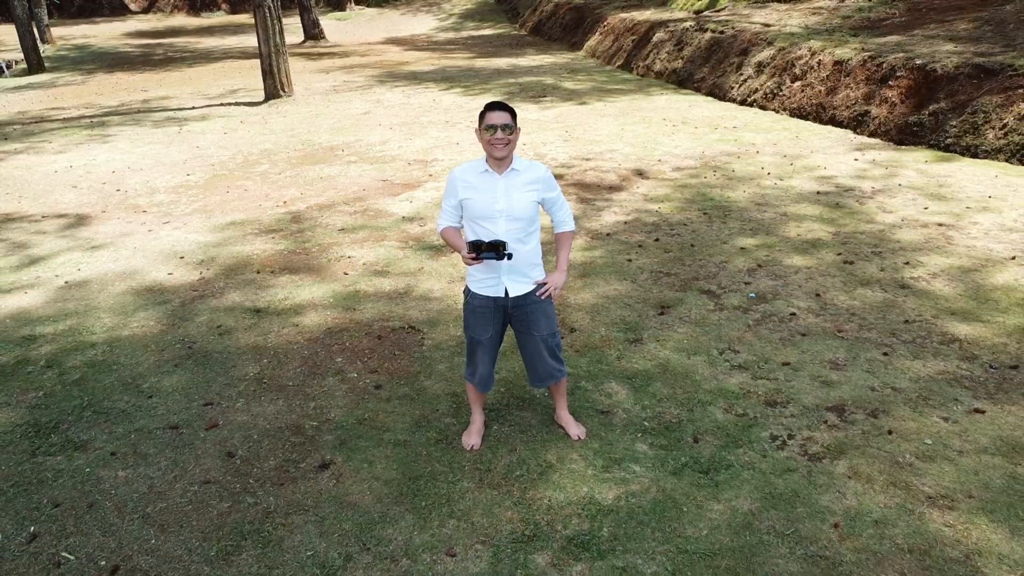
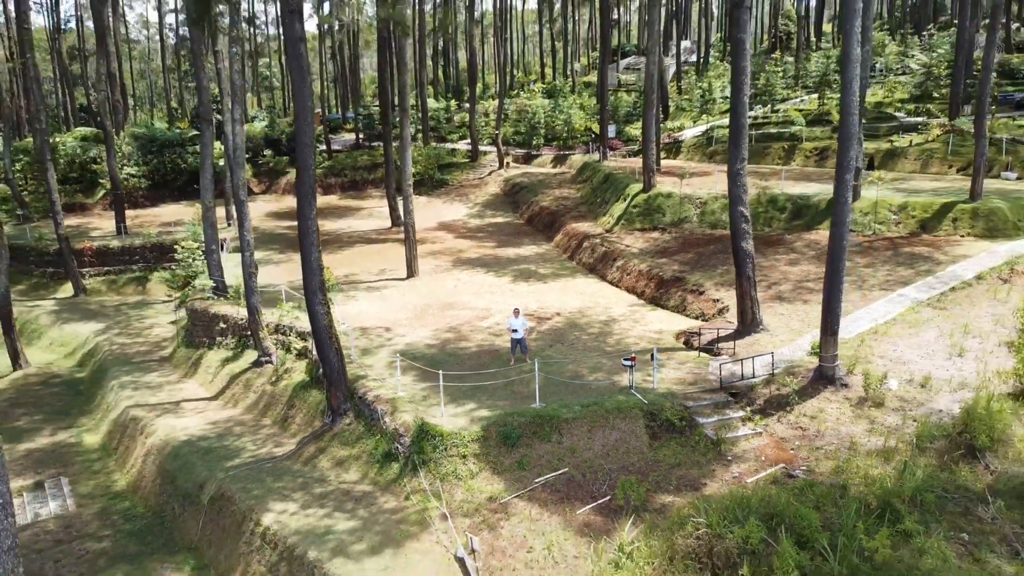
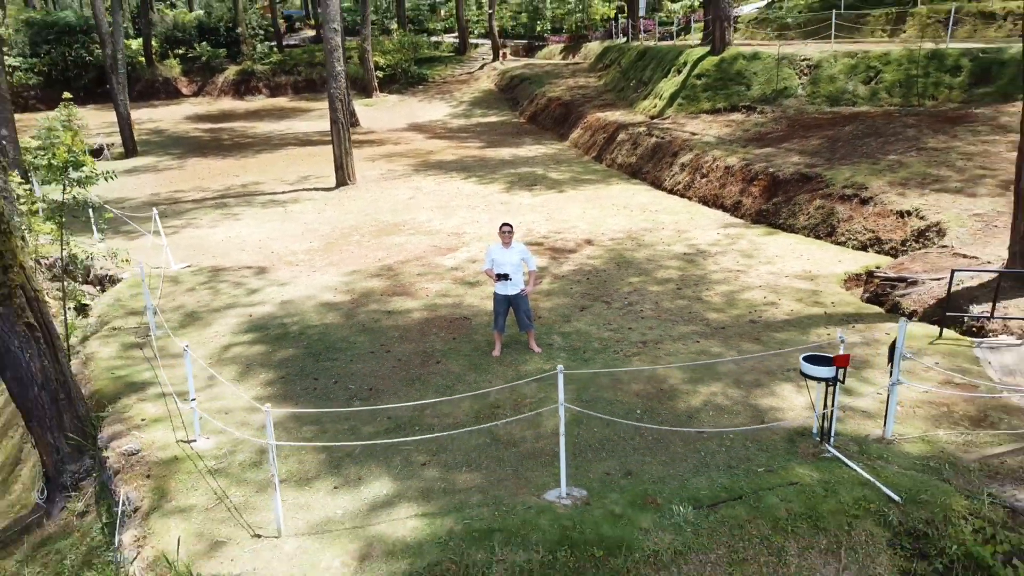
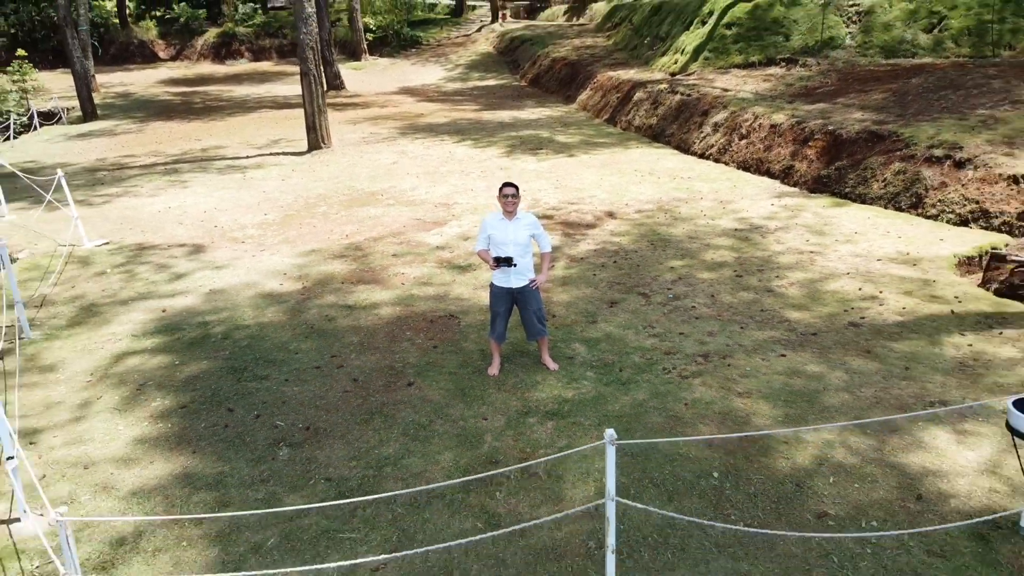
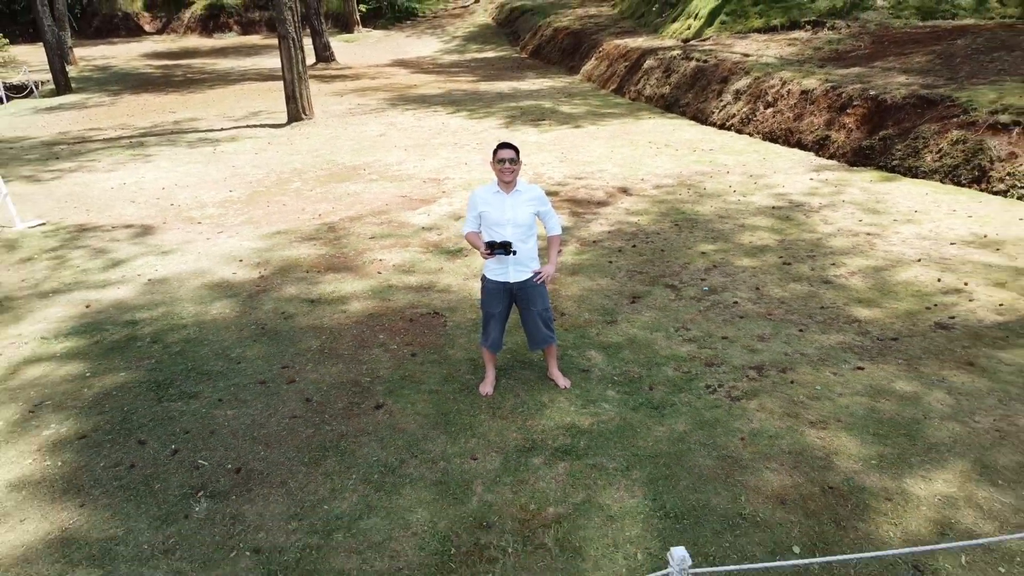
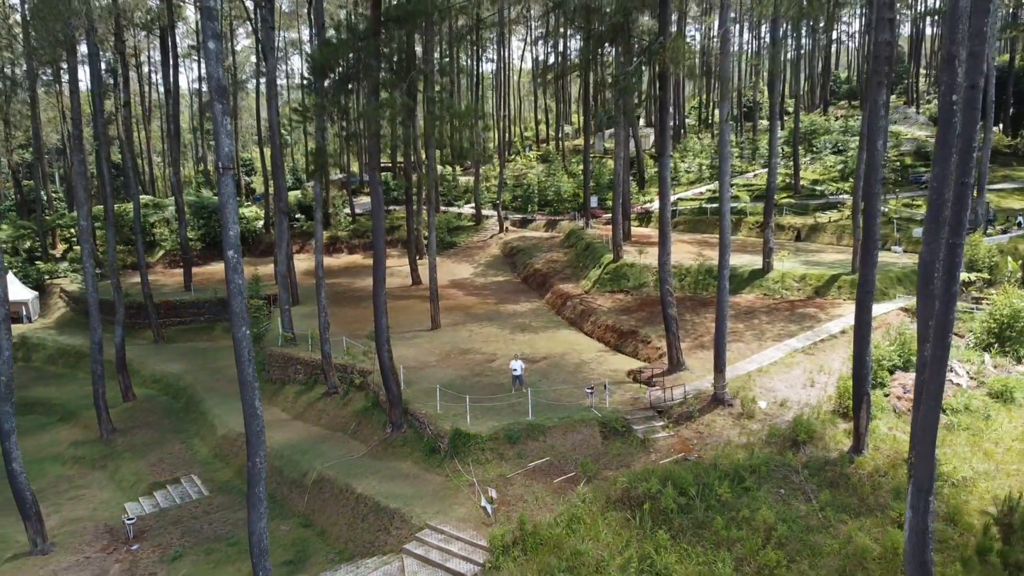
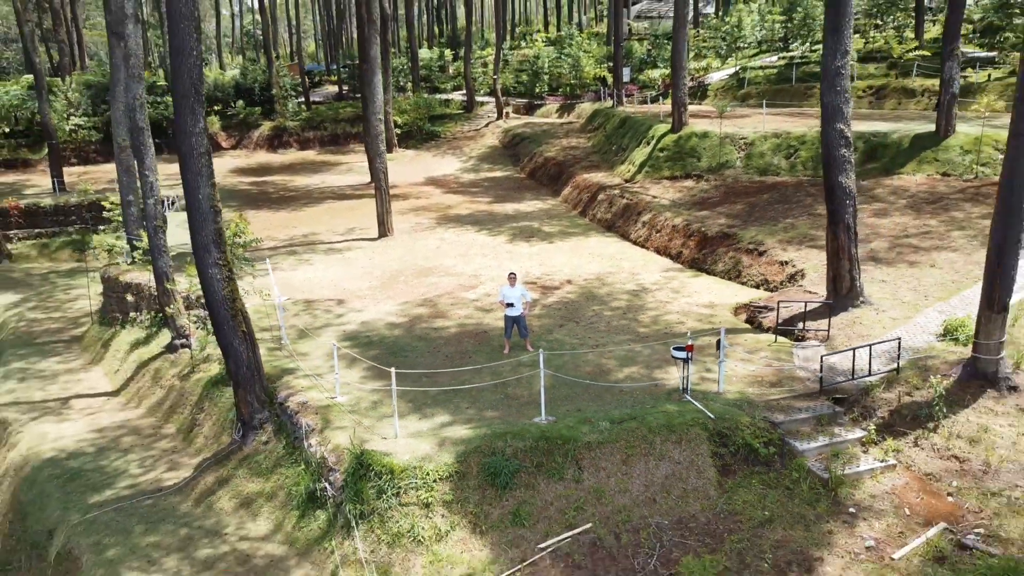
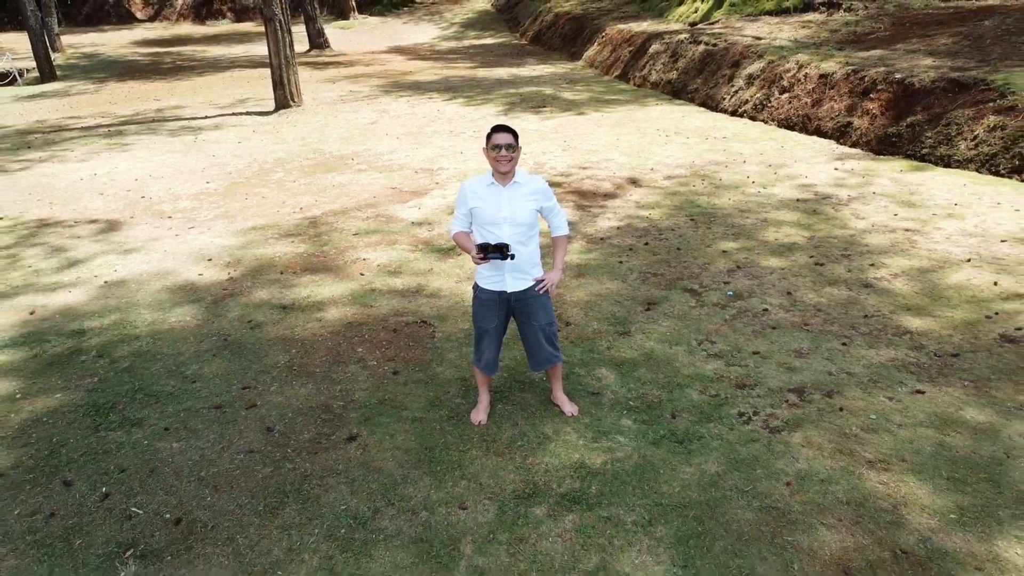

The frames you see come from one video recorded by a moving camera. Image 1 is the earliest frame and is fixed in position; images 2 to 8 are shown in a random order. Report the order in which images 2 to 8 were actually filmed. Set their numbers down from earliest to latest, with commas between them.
8, 5, 4, 3, 7, 2, 6
